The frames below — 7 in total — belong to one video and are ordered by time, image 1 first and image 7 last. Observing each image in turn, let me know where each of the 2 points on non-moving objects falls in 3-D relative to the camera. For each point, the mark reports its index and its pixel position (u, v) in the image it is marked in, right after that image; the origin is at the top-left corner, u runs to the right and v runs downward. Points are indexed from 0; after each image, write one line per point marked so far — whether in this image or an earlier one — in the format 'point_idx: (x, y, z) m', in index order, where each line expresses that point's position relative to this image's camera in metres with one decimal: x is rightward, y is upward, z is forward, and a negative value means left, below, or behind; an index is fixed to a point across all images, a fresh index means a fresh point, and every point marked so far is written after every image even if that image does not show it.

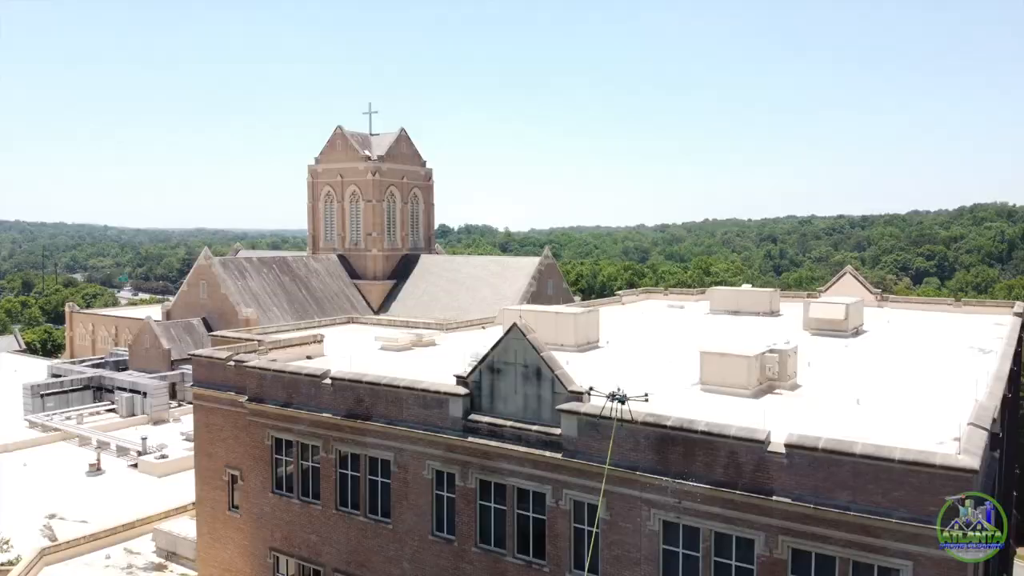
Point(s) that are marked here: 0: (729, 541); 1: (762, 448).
0: (+4.0, -4.7, +14.4) m
1: (+4.5, -2.8, +13.8) m
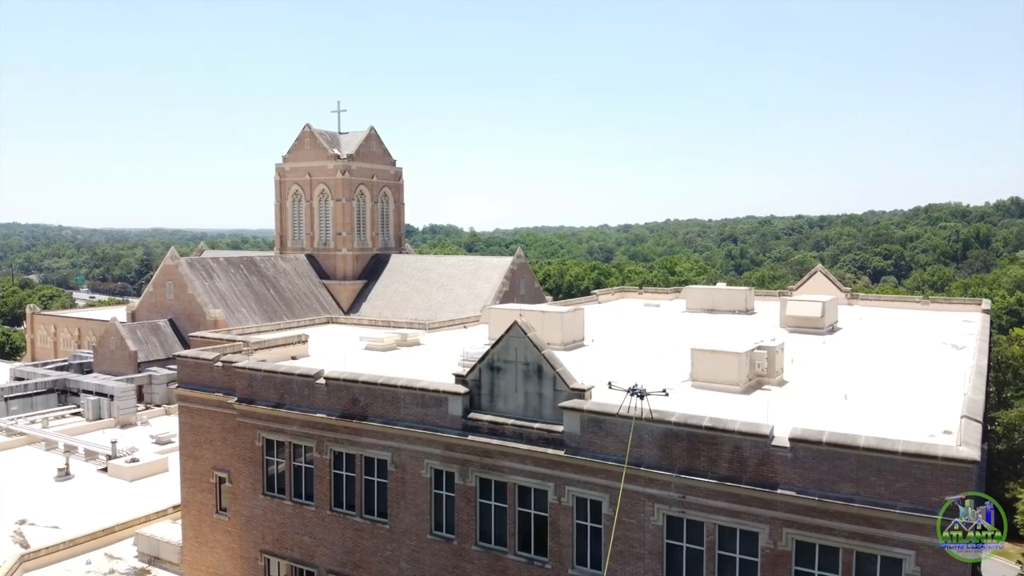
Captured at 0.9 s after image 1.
0: (+4.2, -4.7, +14.6) m
1: (+4.6, -2.8, +14.0) m
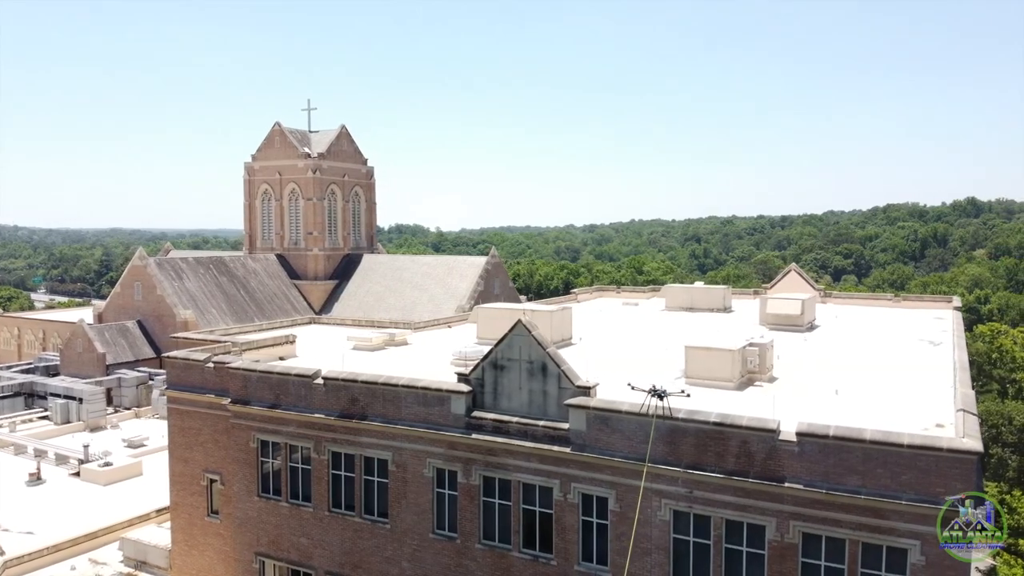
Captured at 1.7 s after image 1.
0: (+4.4, -4.6, +14.8) m
1: (+4.8, -2.7, +14.3) m
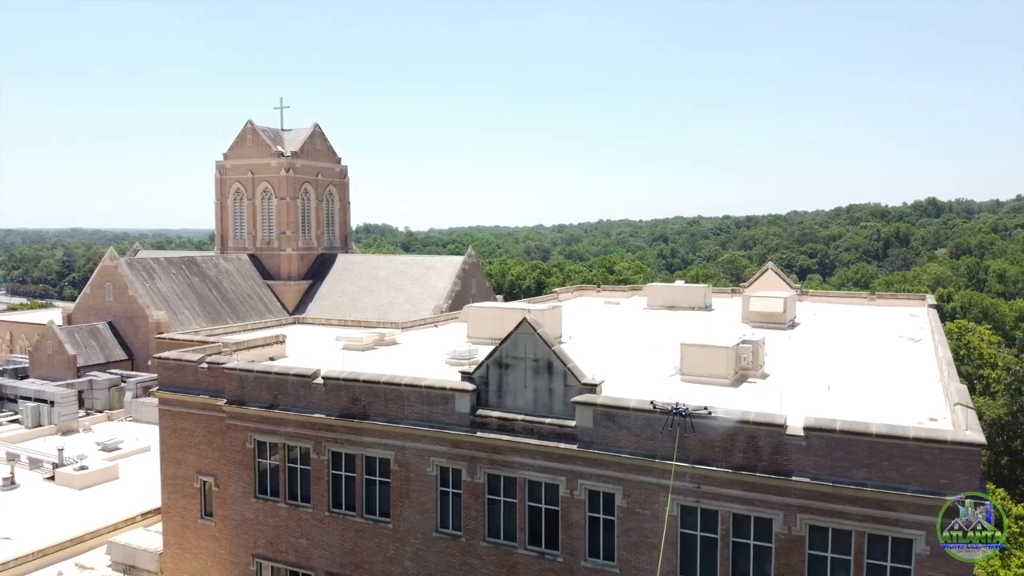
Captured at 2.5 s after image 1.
0: (+4.6, -4.6, +15.1) m
1: (+5.0, -2.7, +14.5) m
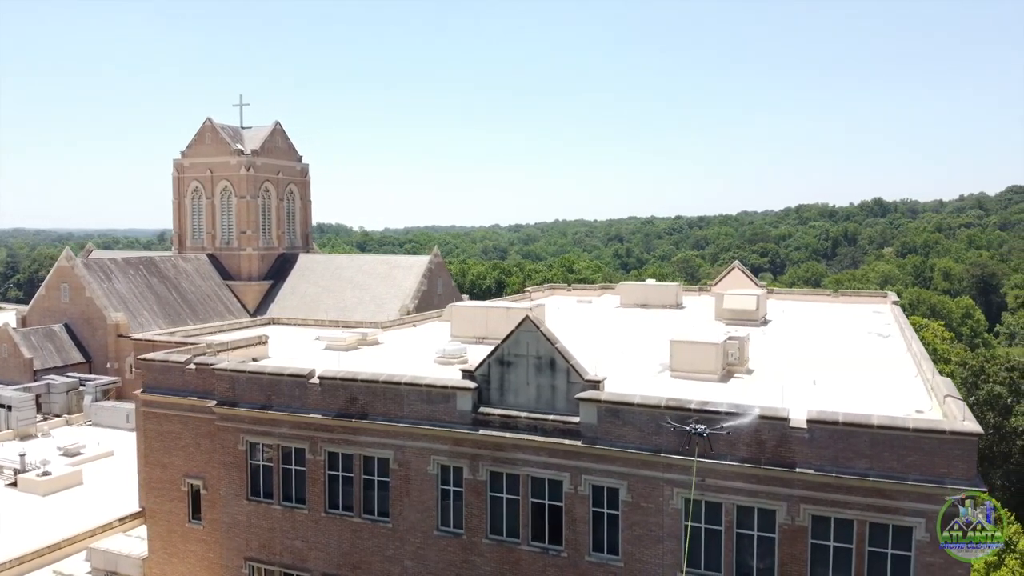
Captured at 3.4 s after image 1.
0: (+4.7, -4.5, +15.4) m
1: (+5.2, -2.6, +14.9) m
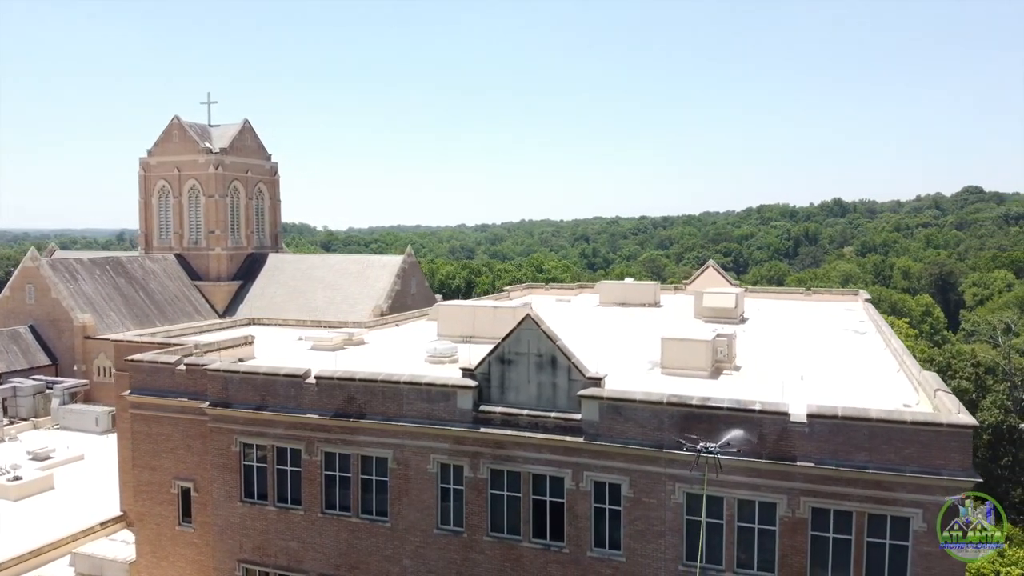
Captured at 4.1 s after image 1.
0: (+4.8, -4.4, +15.7) m
1: (+5.4, -2.6, +15.2) m
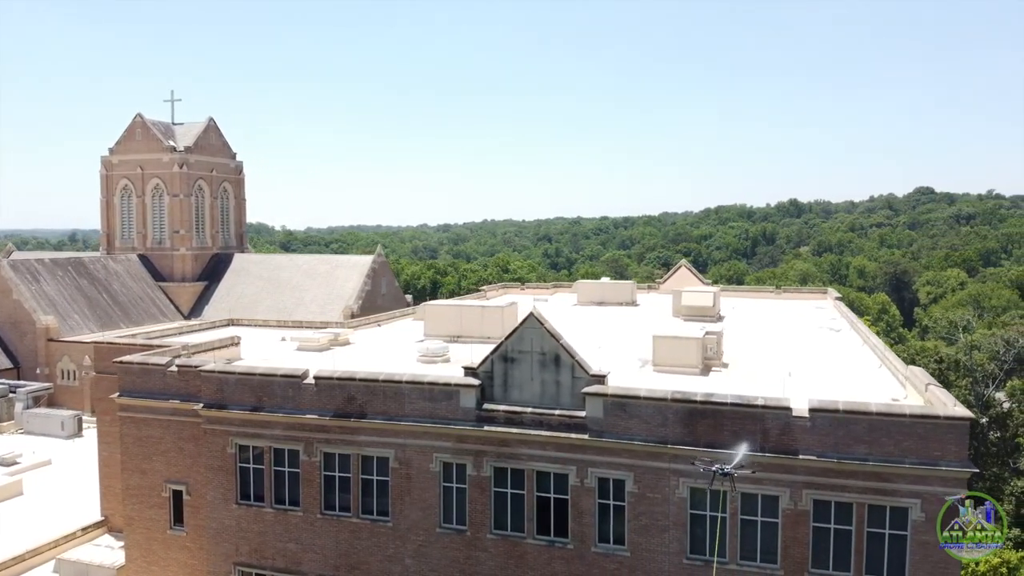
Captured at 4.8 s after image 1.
0: (+5.0, -4.4, +16.0) m
1: (+5.5, -2.5, +15.6) m
